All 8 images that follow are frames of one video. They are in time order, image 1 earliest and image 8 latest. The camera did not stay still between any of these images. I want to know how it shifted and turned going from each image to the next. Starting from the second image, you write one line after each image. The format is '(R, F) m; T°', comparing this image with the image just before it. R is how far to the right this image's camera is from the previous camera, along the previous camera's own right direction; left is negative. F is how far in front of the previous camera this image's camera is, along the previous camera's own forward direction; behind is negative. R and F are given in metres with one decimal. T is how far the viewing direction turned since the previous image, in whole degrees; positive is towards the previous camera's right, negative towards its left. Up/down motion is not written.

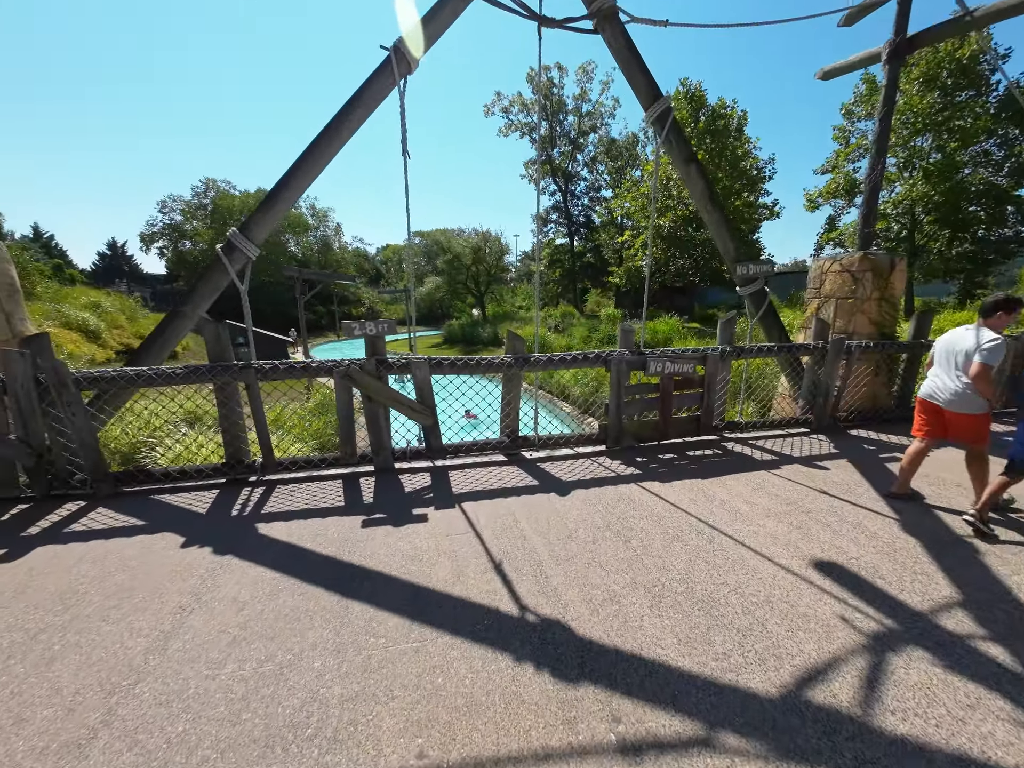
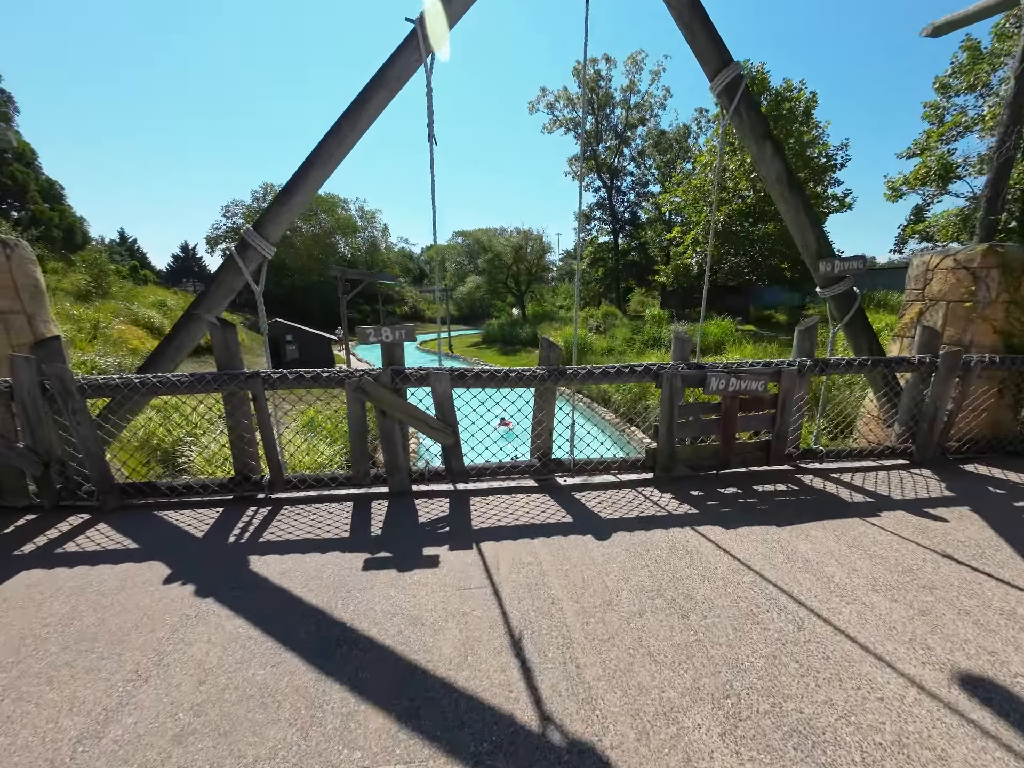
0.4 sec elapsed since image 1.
(0.0, +0.4) m; -6°
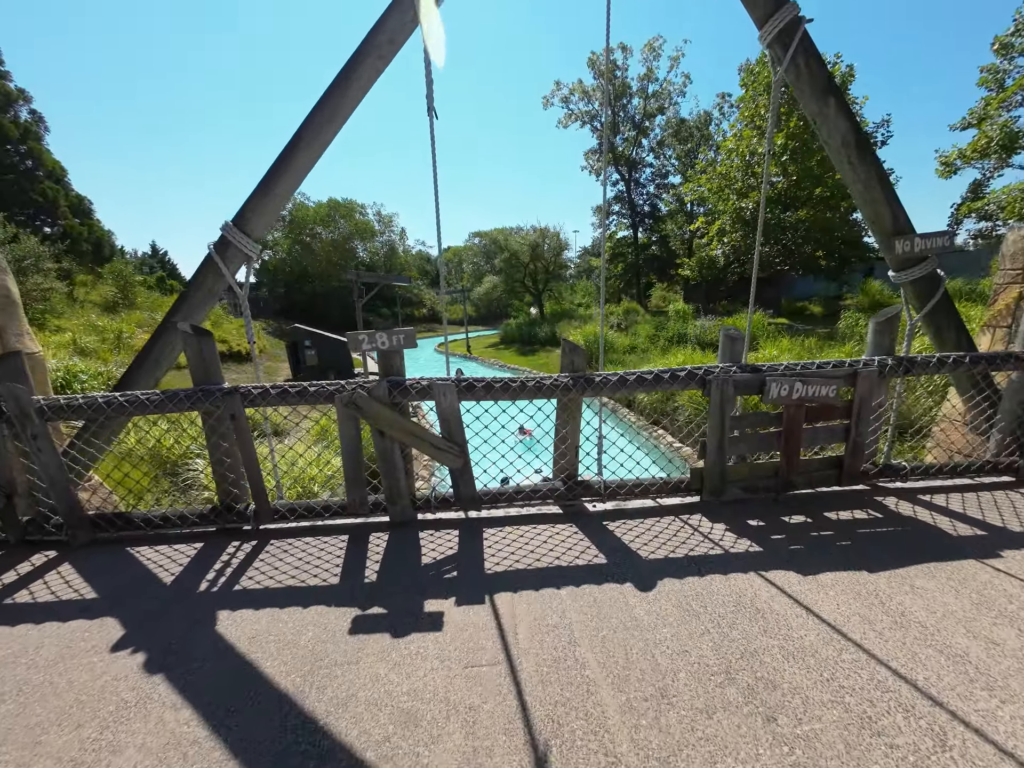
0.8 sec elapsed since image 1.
(0.0, +0.4) m; -3°
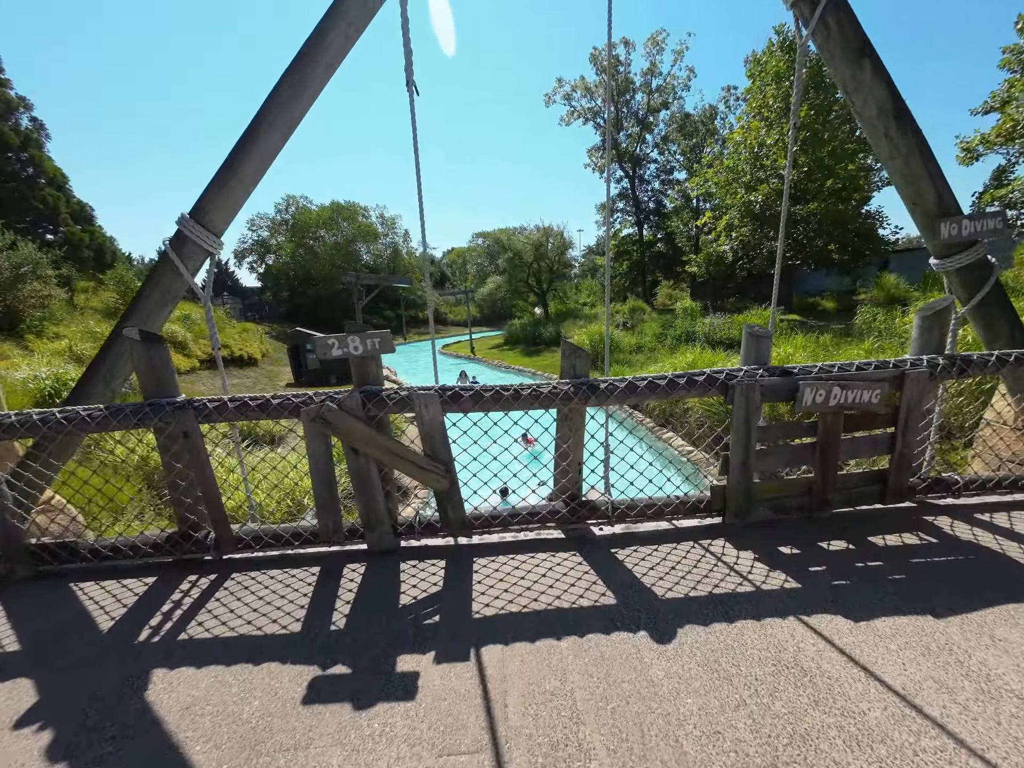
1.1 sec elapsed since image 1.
(+0.1, +0.3) m; -1°
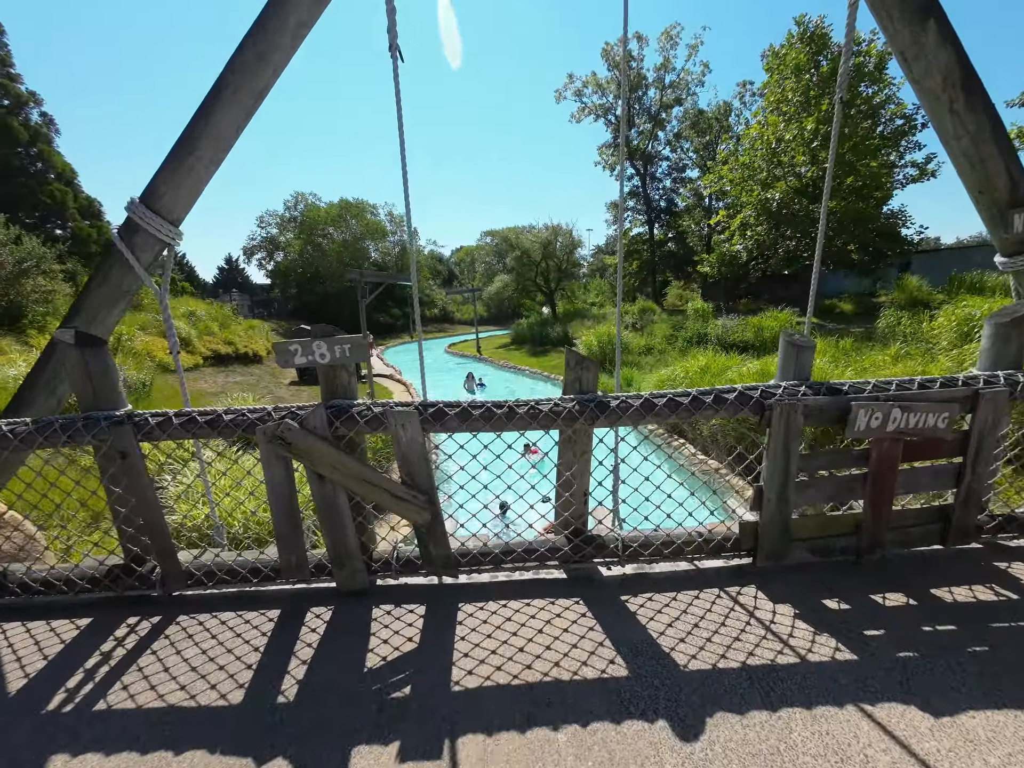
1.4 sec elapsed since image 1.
(+0.1, +0.3) m; -1°
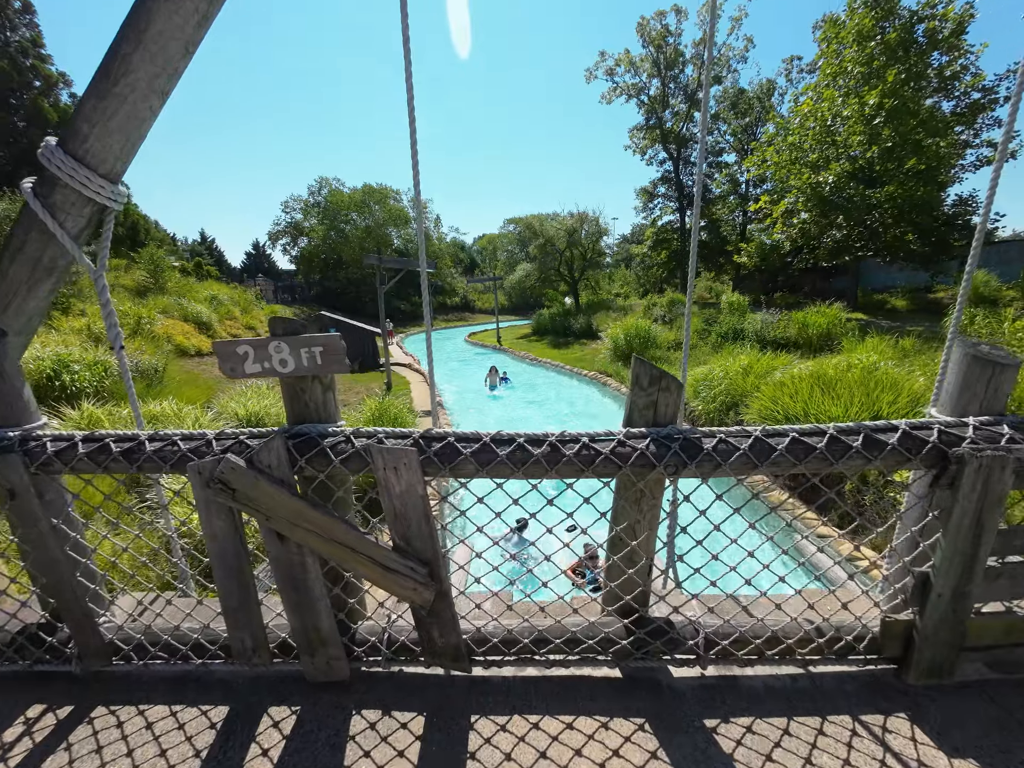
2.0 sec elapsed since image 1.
(-0.1, +0.5) m; -3°
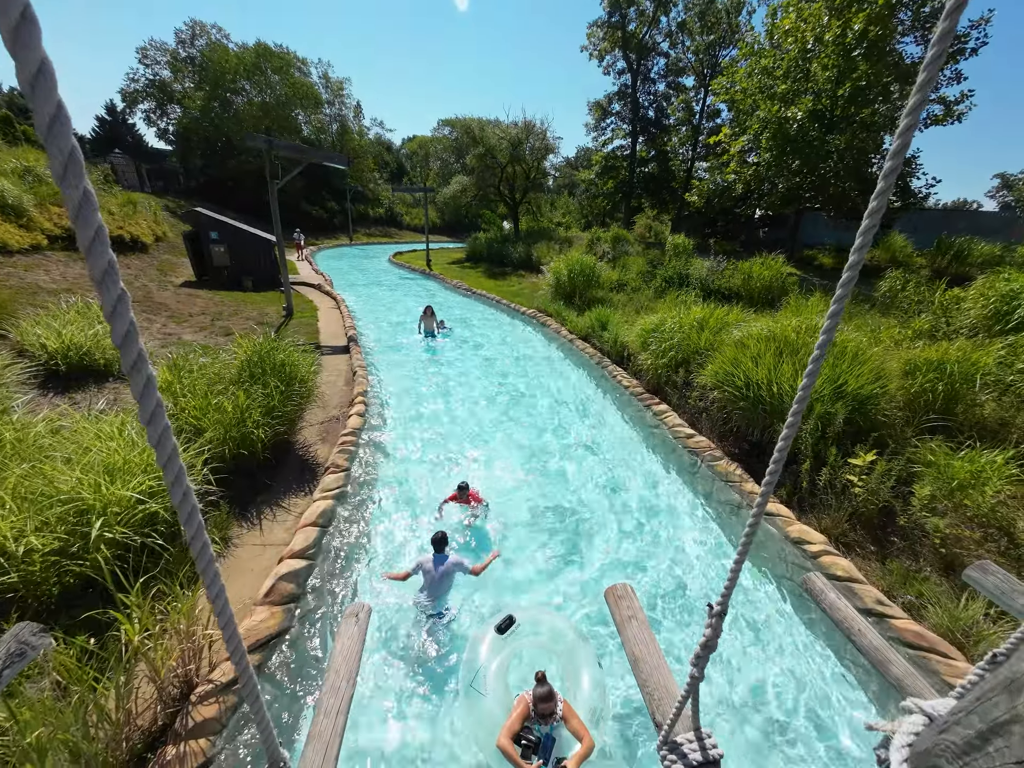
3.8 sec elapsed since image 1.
(0.0, +1.1) m; +11°
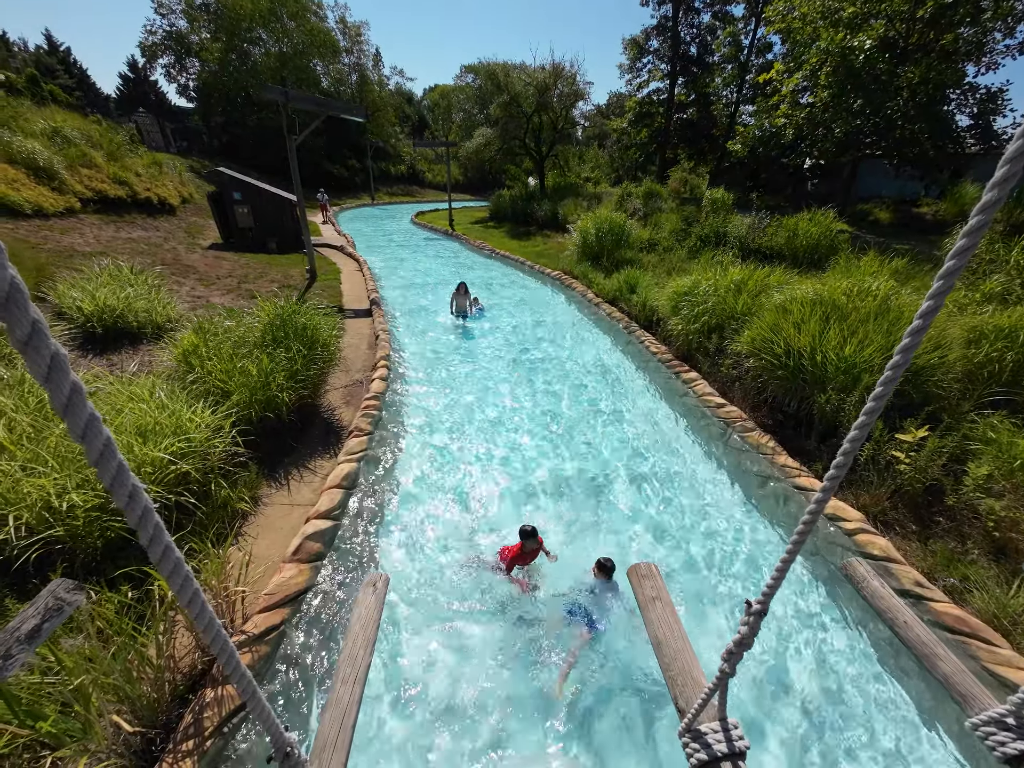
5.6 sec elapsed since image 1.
(0.0, +0.1) m; -3°
